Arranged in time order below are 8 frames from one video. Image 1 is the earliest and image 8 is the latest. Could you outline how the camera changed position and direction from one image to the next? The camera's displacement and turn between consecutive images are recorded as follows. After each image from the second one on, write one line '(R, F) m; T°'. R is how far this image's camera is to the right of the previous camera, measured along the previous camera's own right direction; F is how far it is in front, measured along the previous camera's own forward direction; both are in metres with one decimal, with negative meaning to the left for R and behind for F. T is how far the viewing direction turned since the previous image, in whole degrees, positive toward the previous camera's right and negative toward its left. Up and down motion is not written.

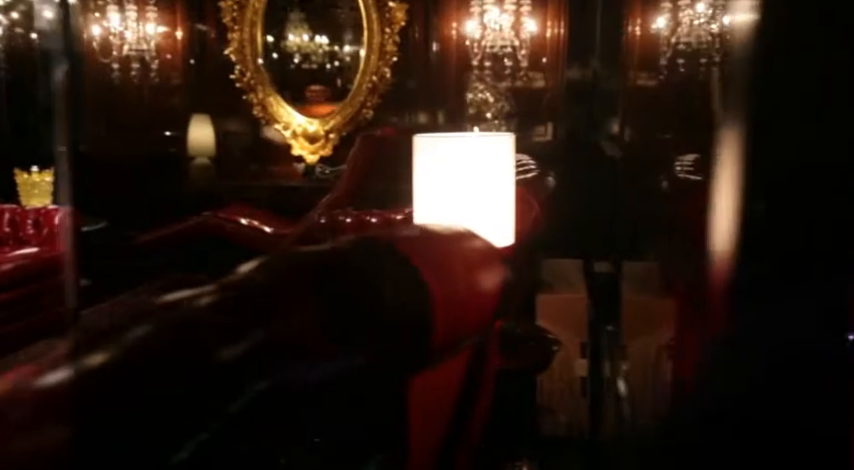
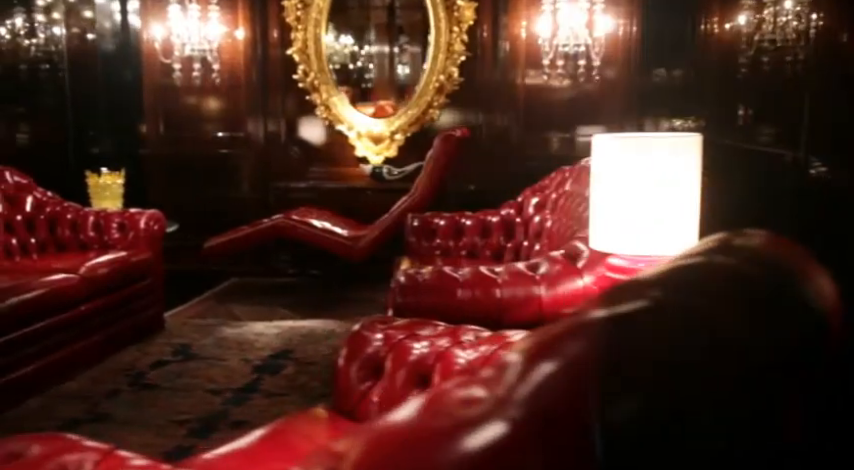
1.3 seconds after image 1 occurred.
(-0.4, +0.1) m; 0°
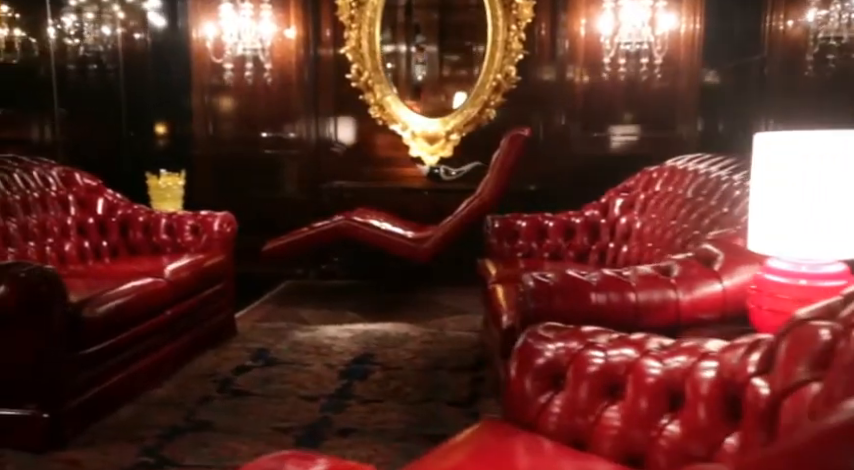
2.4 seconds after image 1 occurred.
(-0.4, +0.1) m; 0°
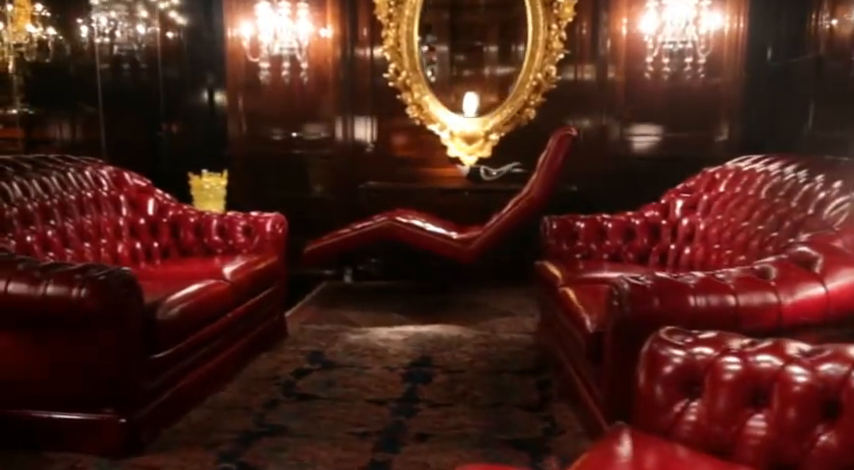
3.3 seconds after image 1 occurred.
(-0.3, +0.1) m; 0°
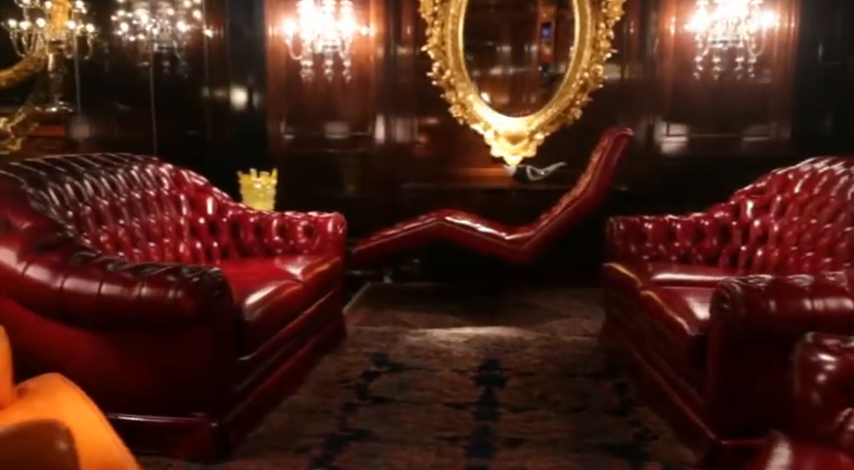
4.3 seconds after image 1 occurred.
(-0.3, +0.1) m; 0°
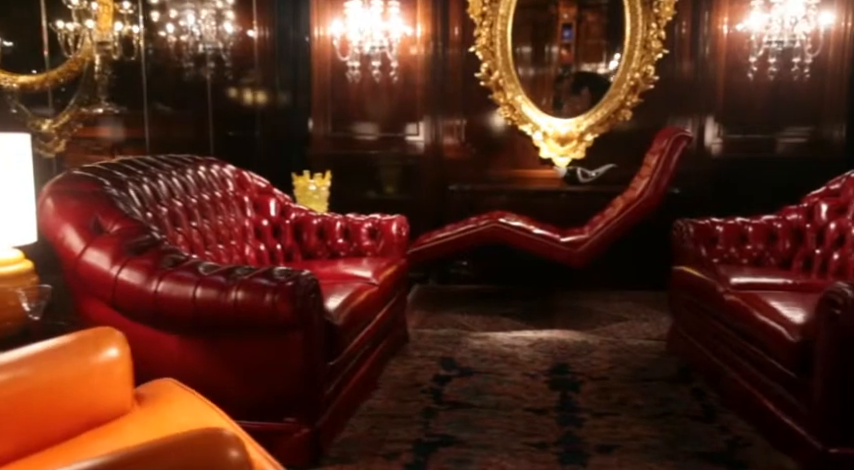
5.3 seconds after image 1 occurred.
(-0.2, 0.0) m; -1°
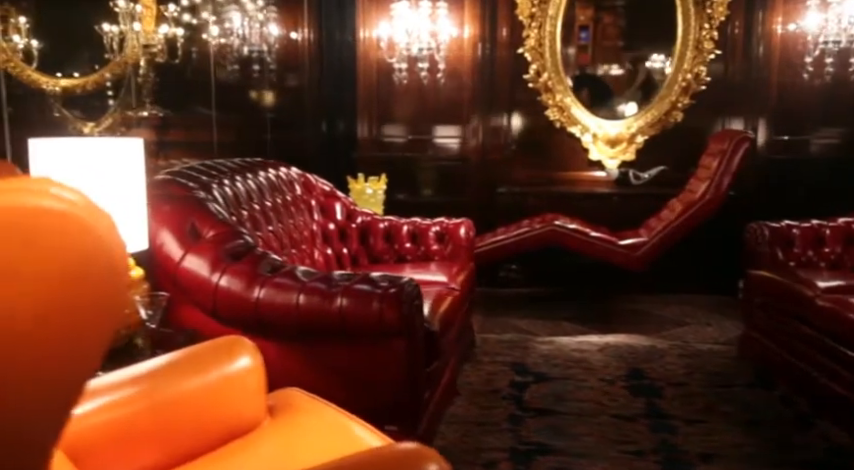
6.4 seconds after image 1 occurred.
(-0.3, +0.1) m; 0°
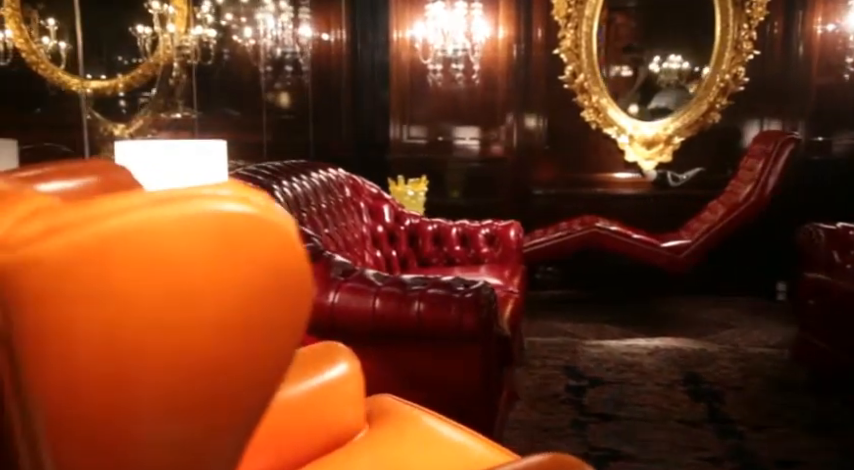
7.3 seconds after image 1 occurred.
(-0.2, 0.0) m; 0°
